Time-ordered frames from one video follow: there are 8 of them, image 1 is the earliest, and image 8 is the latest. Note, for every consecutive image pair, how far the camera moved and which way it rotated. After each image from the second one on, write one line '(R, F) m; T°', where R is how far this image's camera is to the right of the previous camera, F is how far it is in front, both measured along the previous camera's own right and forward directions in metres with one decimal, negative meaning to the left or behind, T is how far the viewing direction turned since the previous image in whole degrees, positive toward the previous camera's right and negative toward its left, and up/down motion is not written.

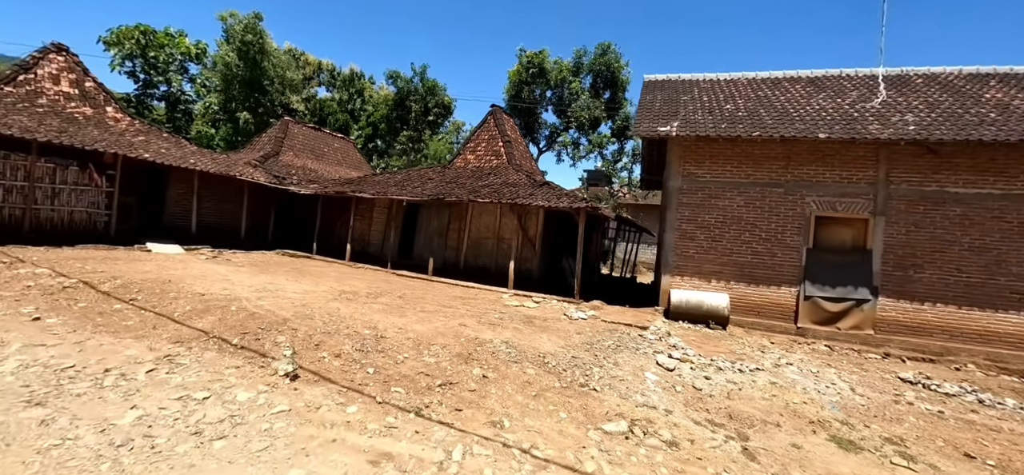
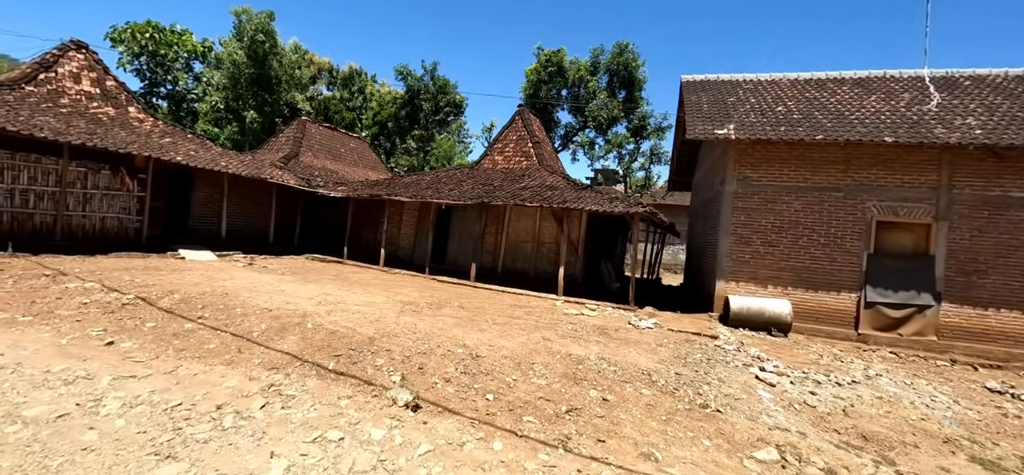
(-1.6, +0.4) m; +2°
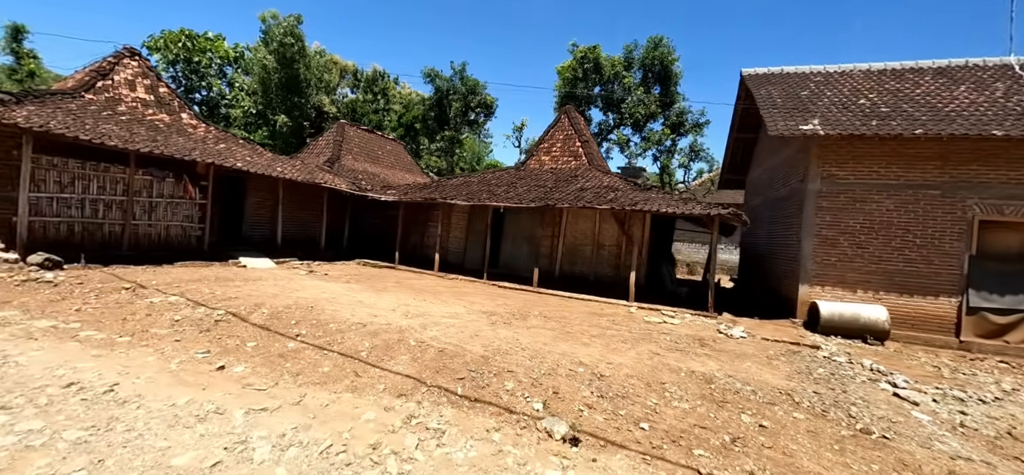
(-1.5, +0.5) m; -1°
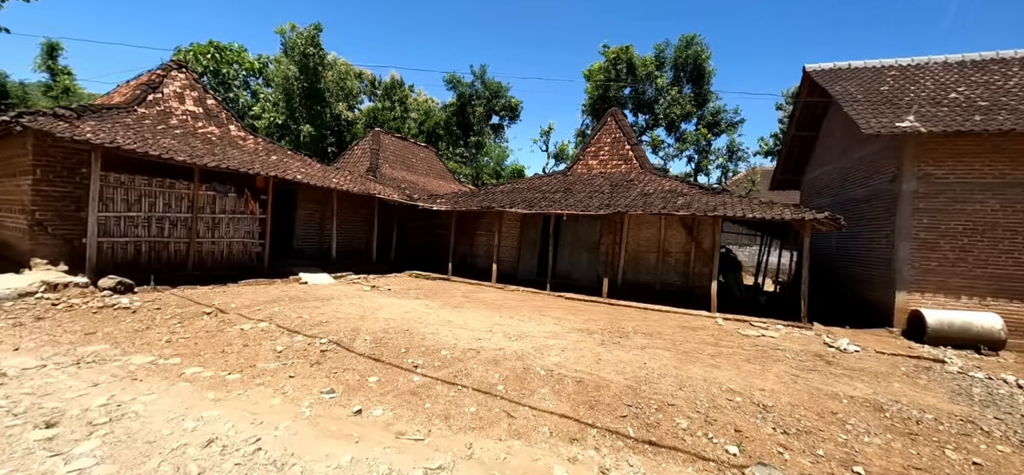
(-1.6, +0.6) m; 0°
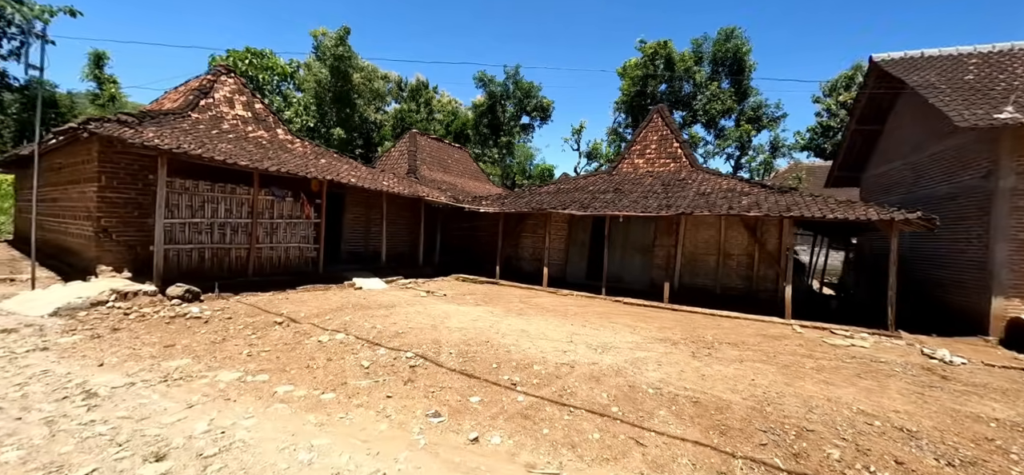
(-0.9, +0.4) m; -2°
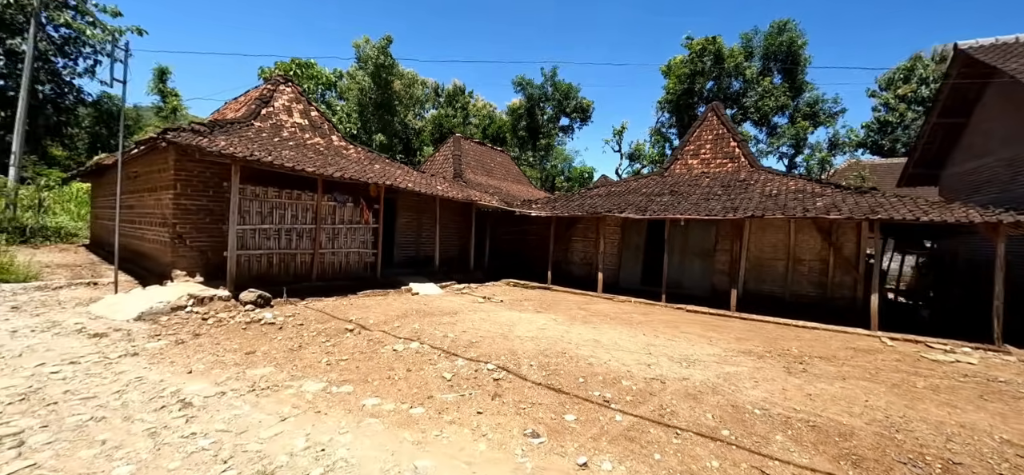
(-0.6, +0.2) m; -4°
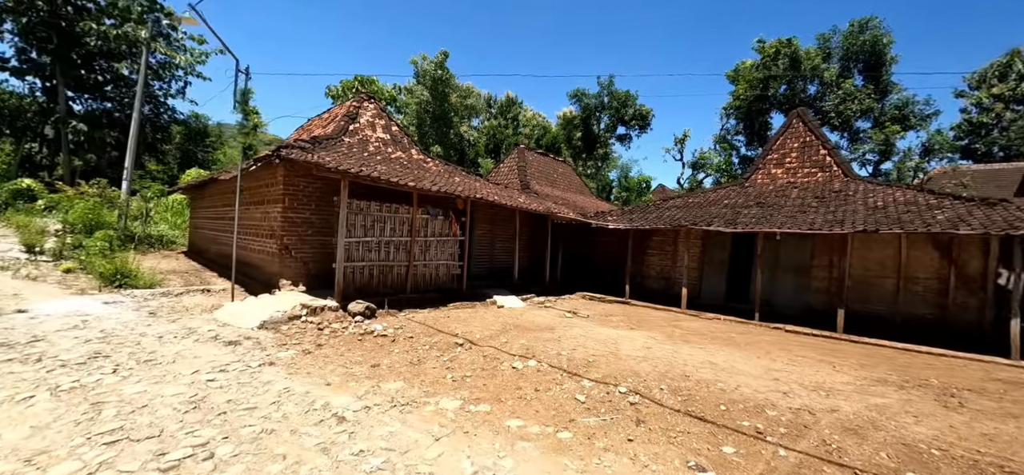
(-1.0, +0.1) m; -5°
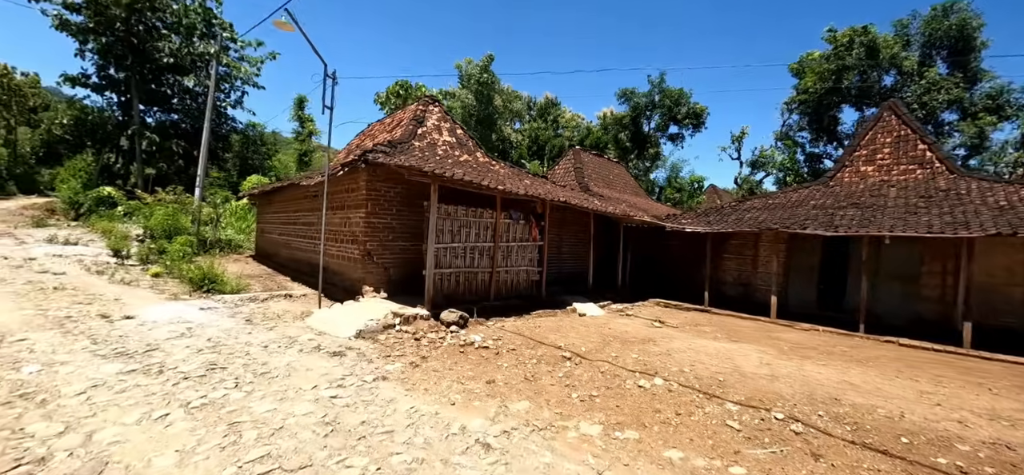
(-1.0, +0.3) m; -4°
